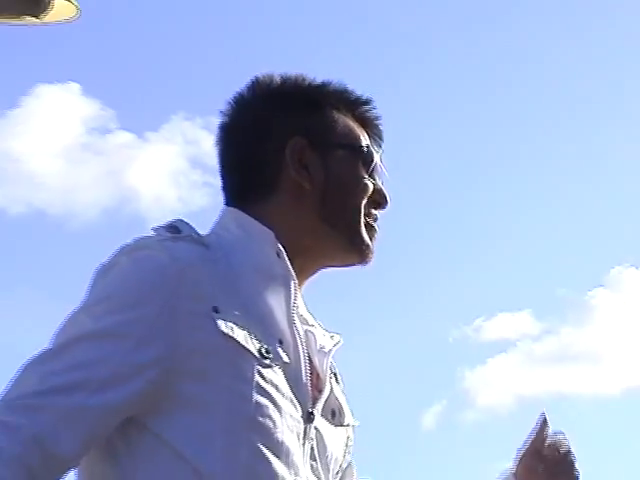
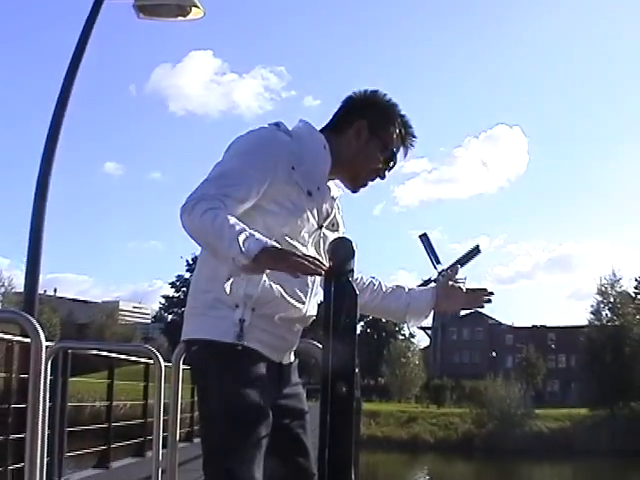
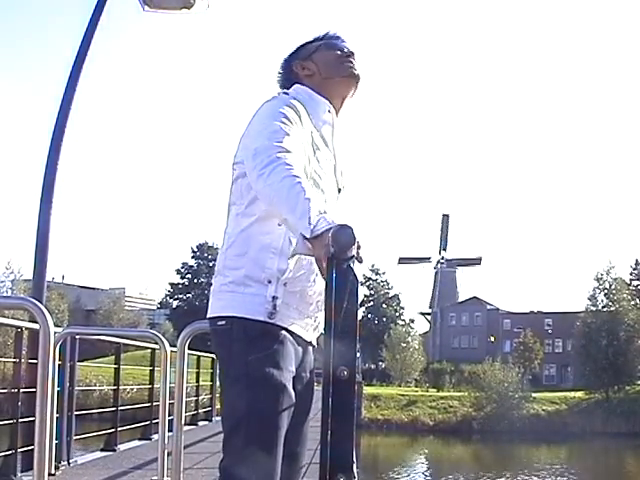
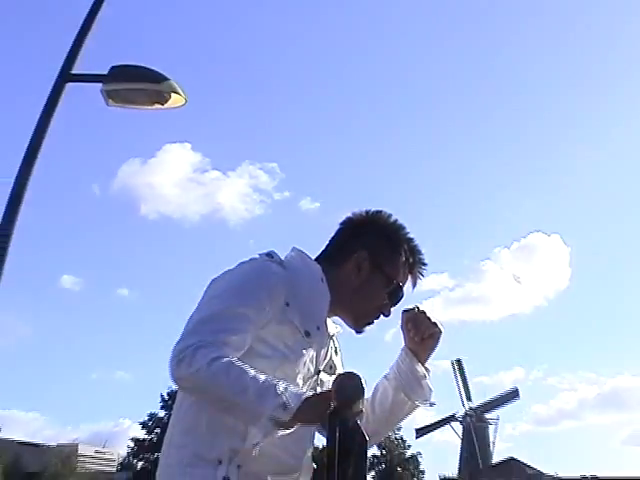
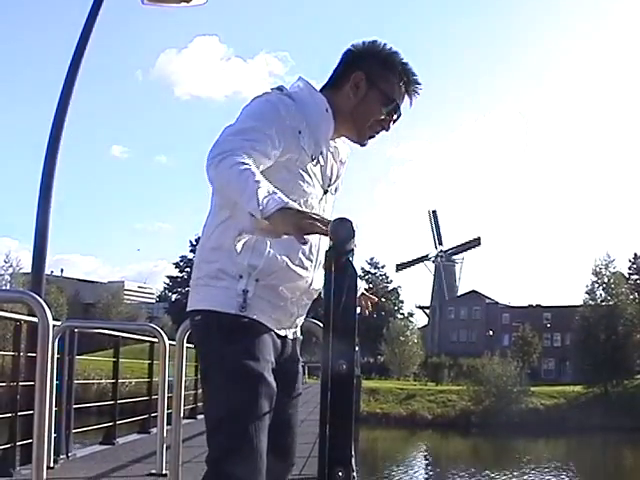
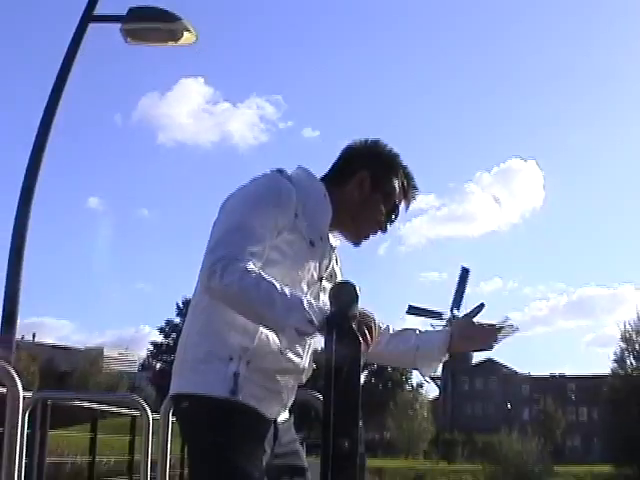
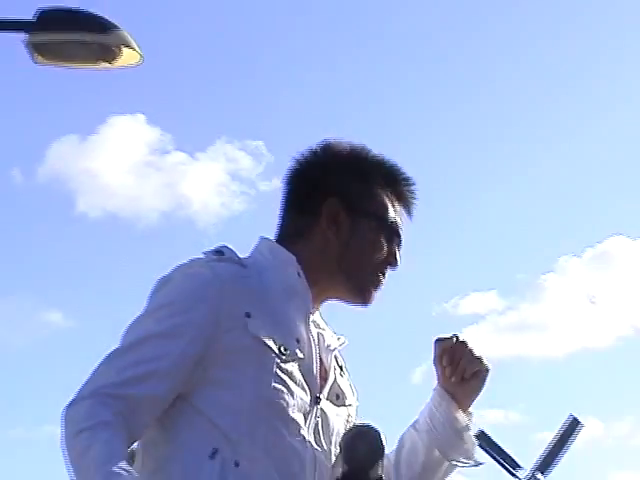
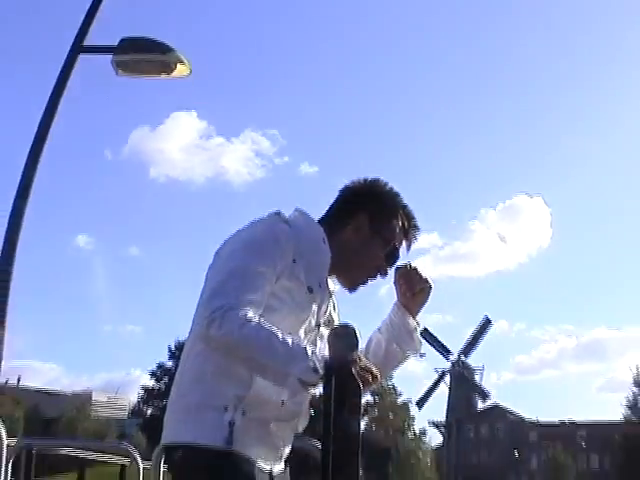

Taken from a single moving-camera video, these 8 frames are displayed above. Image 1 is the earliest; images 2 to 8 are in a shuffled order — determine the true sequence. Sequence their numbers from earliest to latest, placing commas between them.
7, 4, 8, 6, 2, 5, 3
